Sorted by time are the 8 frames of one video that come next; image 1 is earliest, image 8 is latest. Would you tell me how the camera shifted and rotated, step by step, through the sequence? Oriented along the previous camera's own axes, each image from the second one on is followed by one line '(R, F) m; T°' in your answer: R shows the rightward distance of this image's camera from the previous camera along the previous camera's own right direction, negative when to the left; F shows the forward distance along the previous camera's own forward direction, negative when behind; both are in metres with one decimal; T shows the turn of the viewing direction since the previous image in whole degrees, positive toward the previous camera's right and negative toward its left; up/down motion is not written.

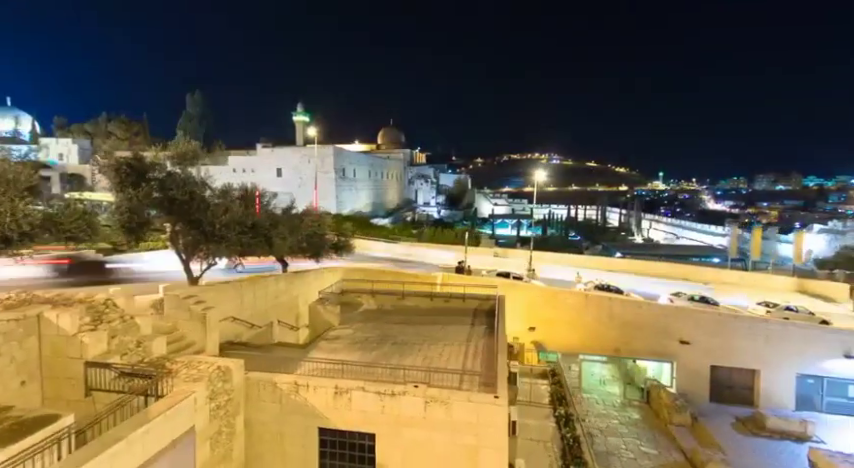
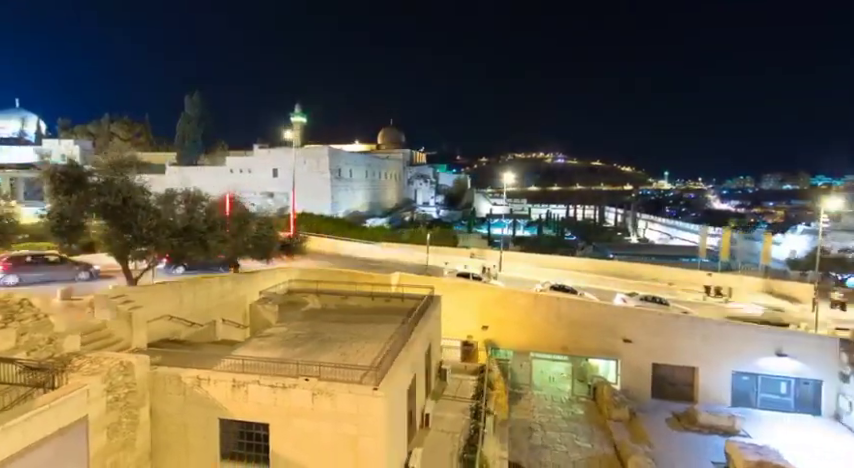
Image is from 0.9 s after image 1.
(+1.7, -0.6) m; 0°
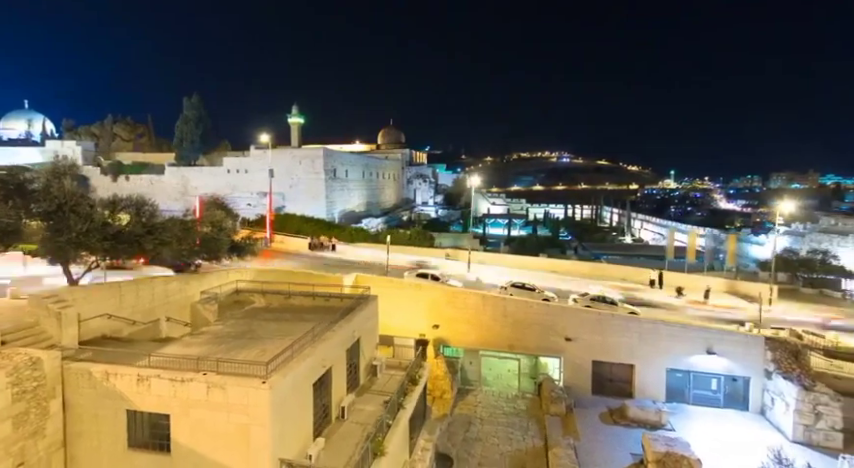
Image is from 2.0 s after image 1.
(+1.9, -0.6) m; 0°
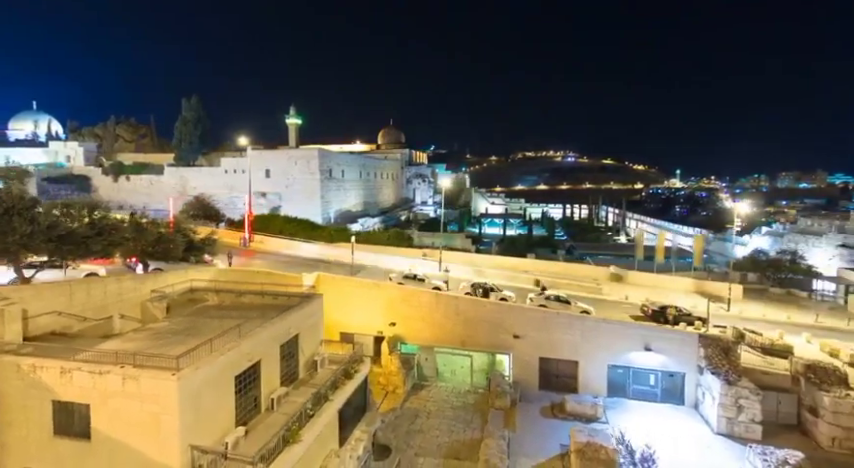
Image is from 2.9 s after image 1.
(+1.8, -0.6) m; 0°
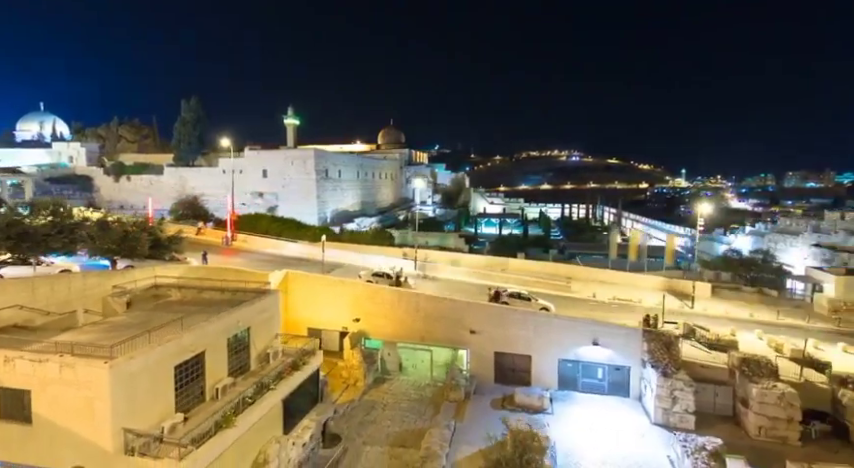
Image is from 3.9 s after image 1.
(+1.6, -0.6) m; 0°
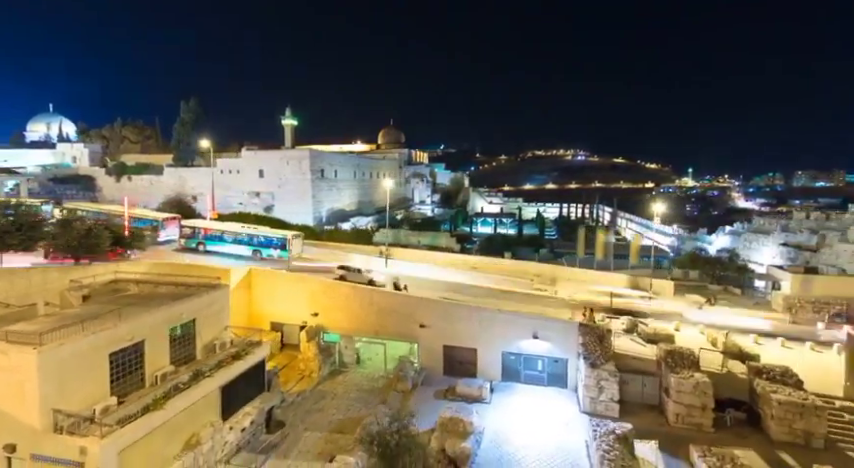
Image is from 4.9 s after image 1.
(+1.9, -0.8) m; 0°
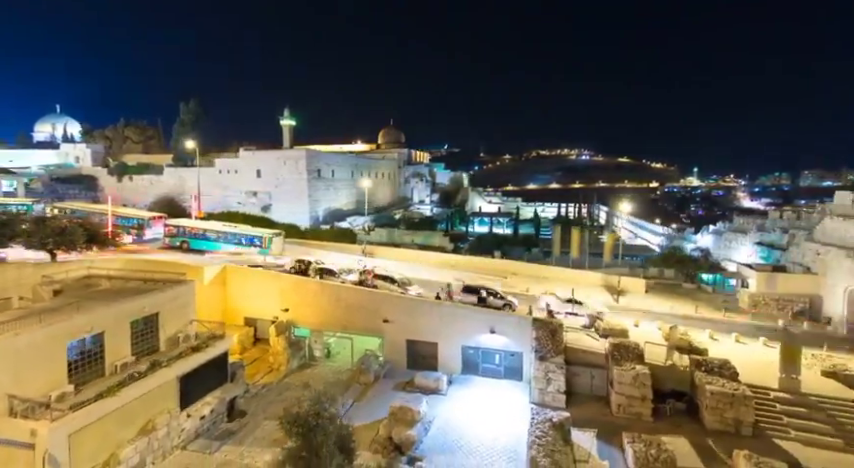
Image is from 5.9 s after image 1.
(+1.5, -0.7) m; 0°
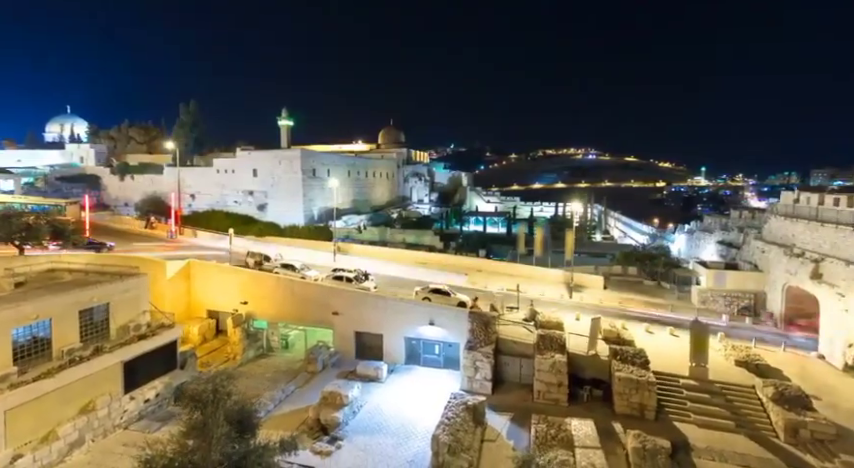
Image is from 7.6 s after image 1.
(+2.3, -1.1) m; 0°
